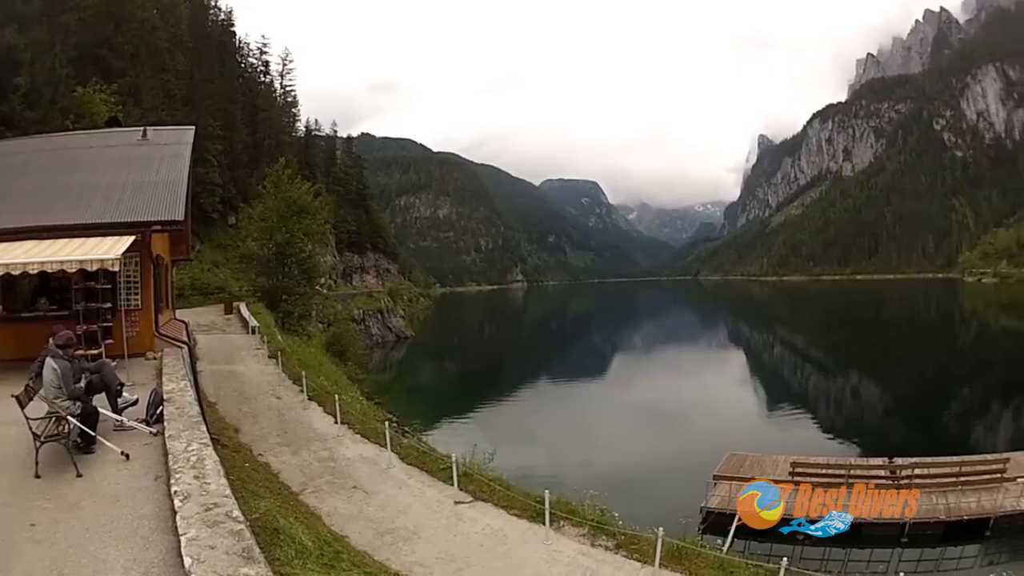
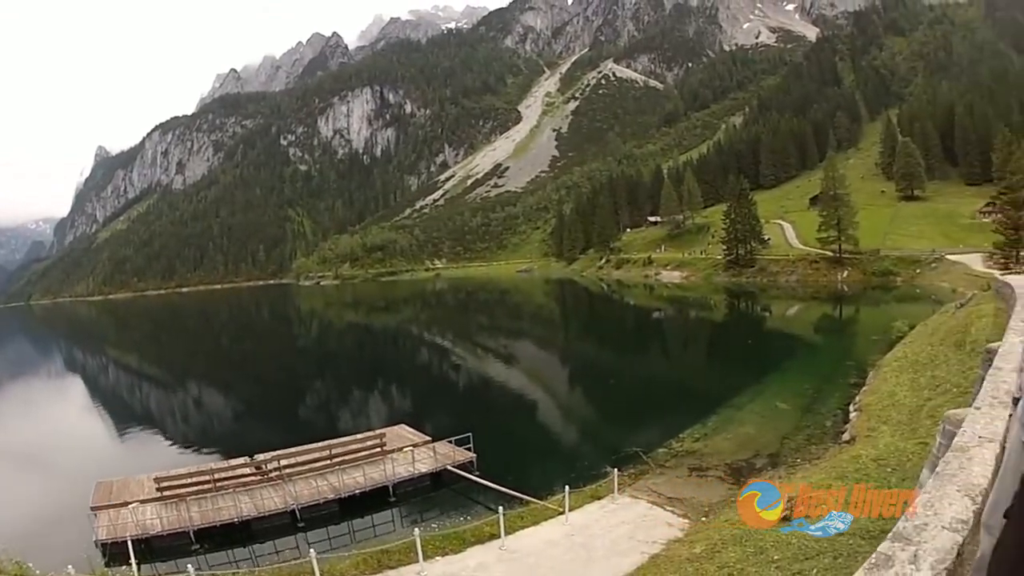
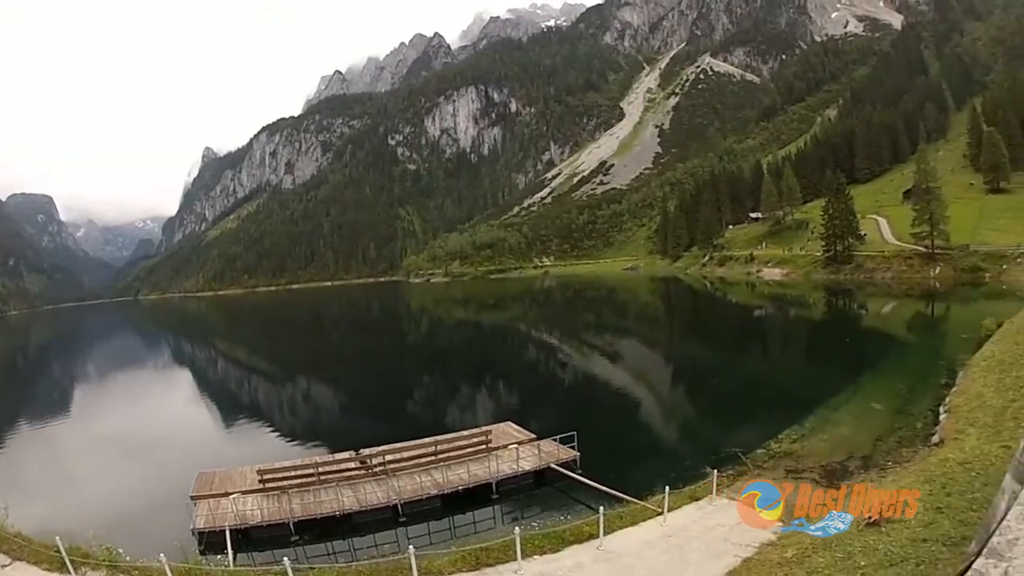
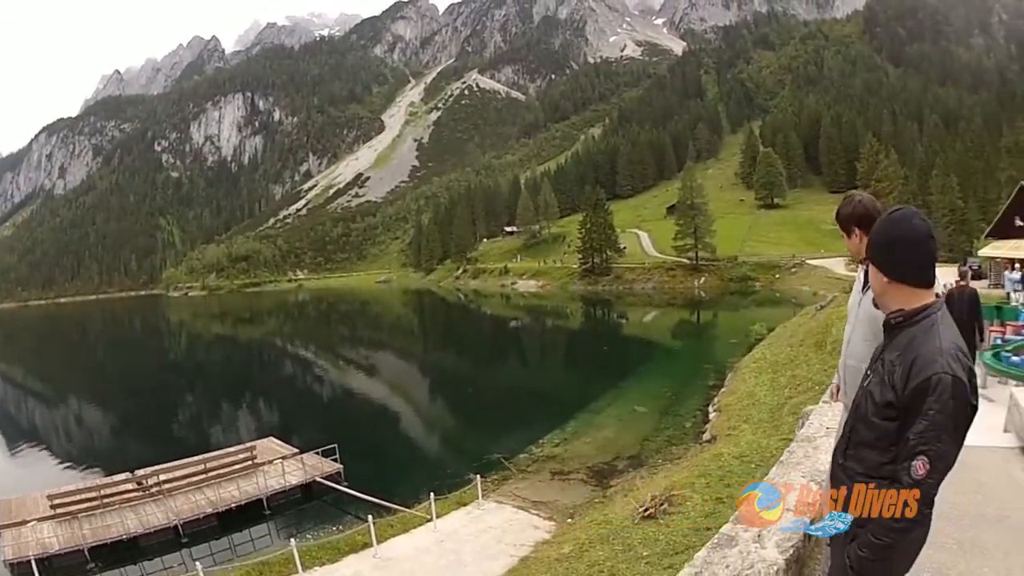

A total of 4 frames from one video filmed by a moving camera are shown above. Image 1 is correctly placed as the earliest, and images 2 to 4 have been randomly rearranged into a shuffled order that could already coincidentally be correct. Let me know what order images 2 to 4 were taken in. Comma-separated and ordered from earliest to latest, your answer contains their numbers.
3, 2, 4
